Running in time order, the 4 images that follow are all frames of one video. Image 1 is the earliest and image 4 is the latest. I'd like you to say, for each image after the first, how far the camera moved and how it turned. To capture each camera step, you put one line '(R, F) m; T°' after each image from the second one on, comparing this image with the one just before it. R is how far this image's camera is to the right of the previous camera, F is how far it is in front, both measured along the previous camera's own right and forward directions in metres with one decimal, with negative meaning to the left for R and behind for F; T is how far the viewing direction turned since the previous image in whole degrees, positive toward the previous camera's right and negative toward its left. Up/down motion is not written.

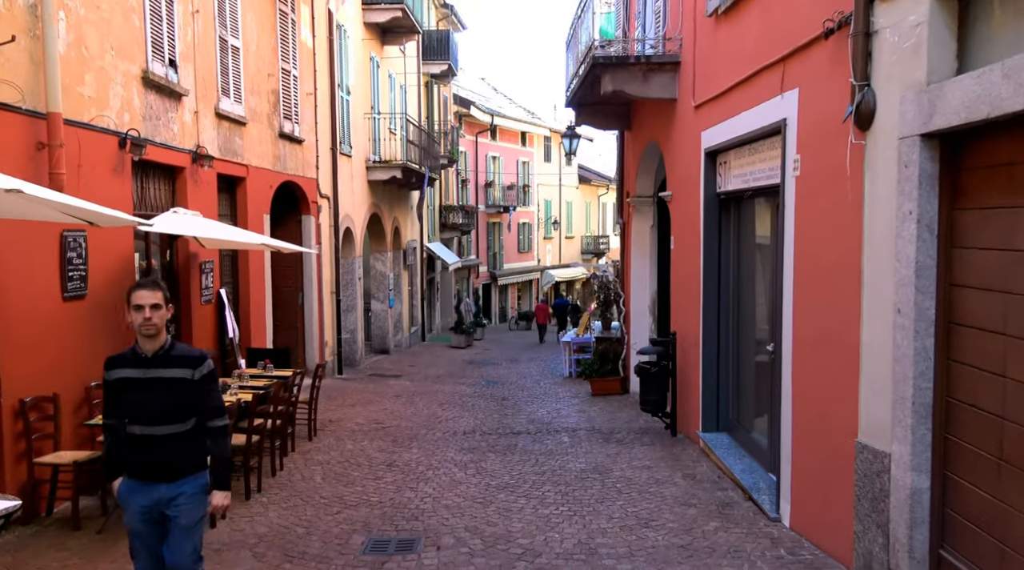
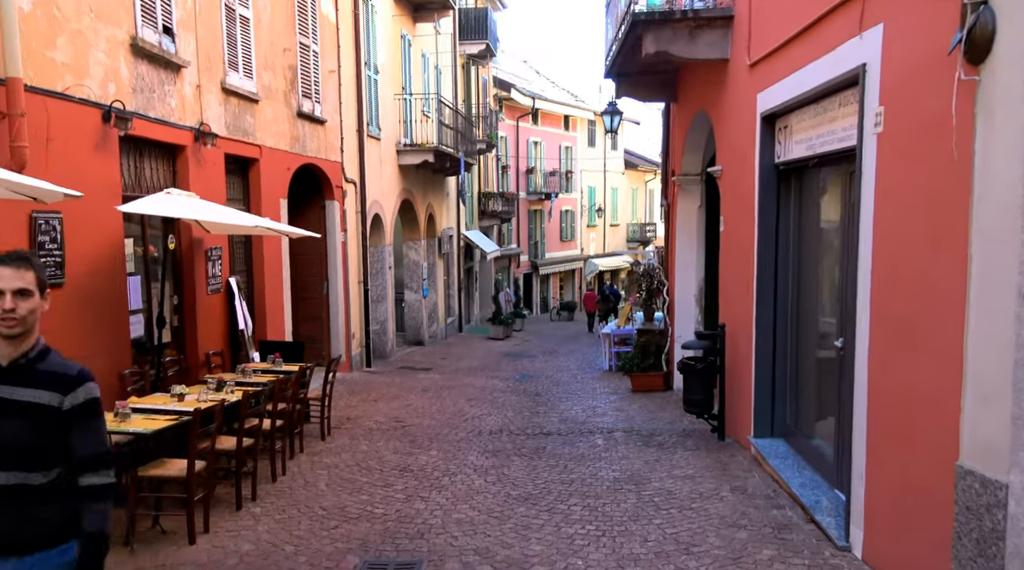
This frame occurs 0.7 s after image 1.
(+0.2, +0.9) m; -3°
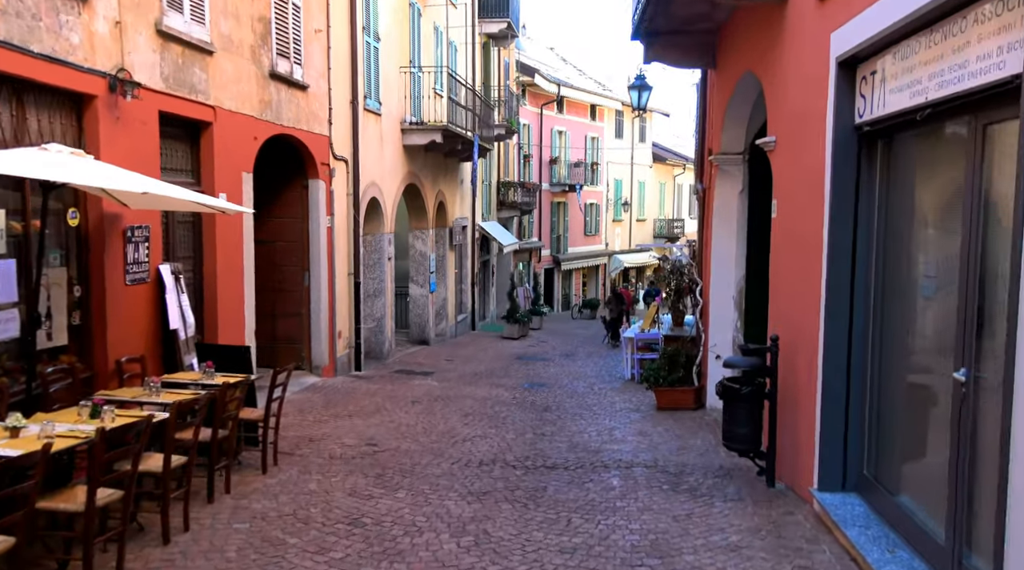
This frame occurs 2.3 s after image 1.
(+0.2, +1.9) m; -2°
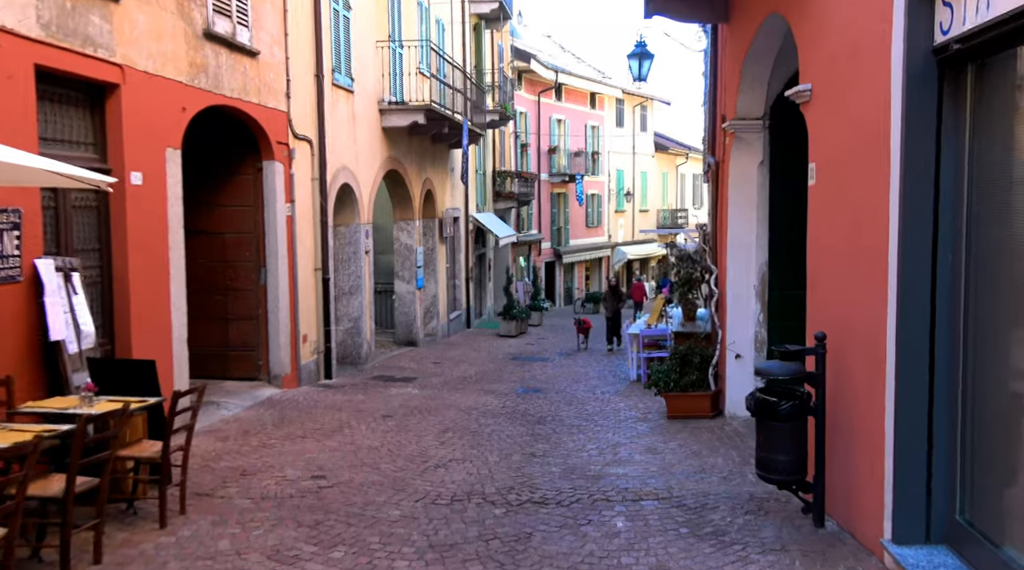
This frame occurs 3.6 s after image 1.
(+0.2, +1.6) m; 0°
